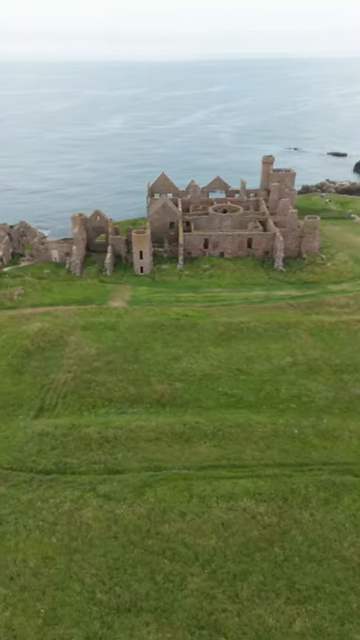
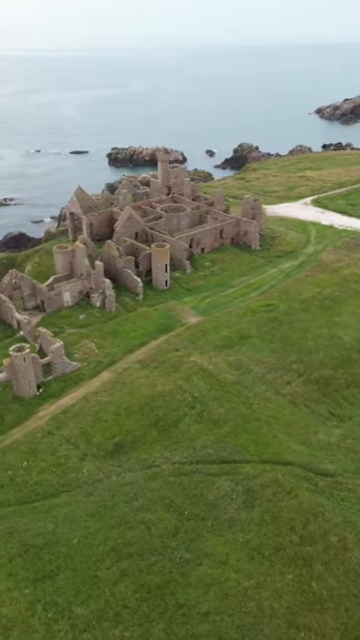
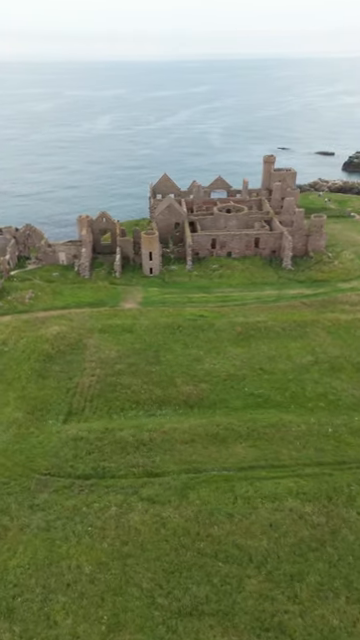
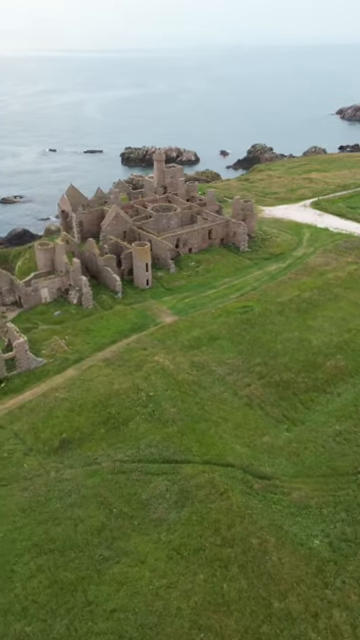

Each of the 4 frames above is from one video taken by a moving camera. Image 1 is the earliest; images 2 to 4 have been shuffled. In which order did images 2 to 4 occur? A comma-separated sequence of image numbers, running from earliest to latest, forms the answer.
3, 4, 2
